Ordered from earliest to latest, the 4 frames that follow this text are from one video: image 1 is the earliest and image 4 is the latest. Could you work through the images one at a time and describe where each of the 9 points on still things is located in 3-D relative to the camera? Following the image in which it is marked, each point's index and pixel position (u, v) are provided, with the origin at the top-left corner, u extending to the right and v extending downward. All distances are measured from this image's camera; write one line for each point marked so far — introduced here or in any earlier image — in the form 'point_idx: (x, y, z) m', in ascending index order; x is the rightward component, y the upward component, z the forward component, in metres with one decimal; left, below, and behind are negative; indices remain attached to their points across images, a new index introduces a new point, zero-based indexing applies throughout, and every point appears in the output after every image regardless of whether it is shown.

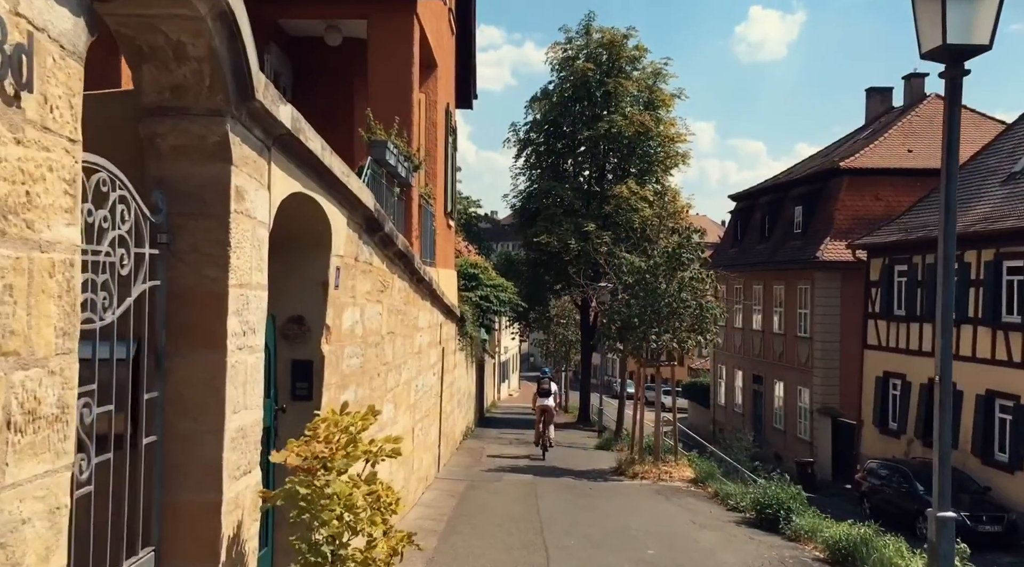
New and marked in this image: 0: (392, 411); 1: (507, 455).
0: (-1.1, -1.1, +8.6) m
1: (-0.1, -3.2, +17.8) m
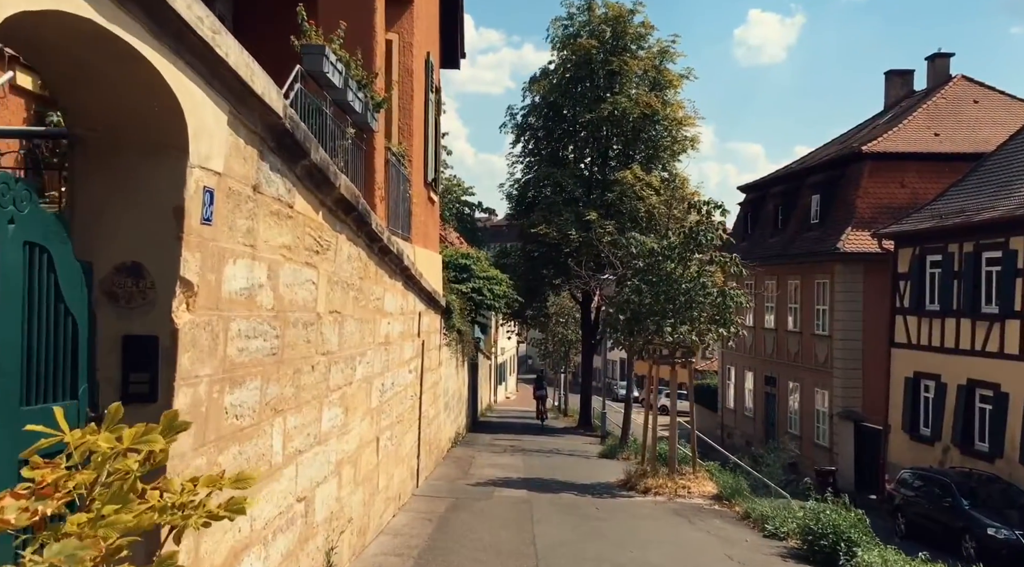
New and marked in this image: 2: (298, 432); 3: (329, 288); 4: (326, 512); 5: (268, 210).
0: (-1.2, -0.9, +6.5) m
1: (-0.2, -3.0, +15.7) m
2: (-1.2, -0.8, +5.3) m
3: (-1.1, 0.0, +5.9) m
4: (-1.2, -1.5, +6.1) m
5: (-1.1, +0.3, +4.3) m
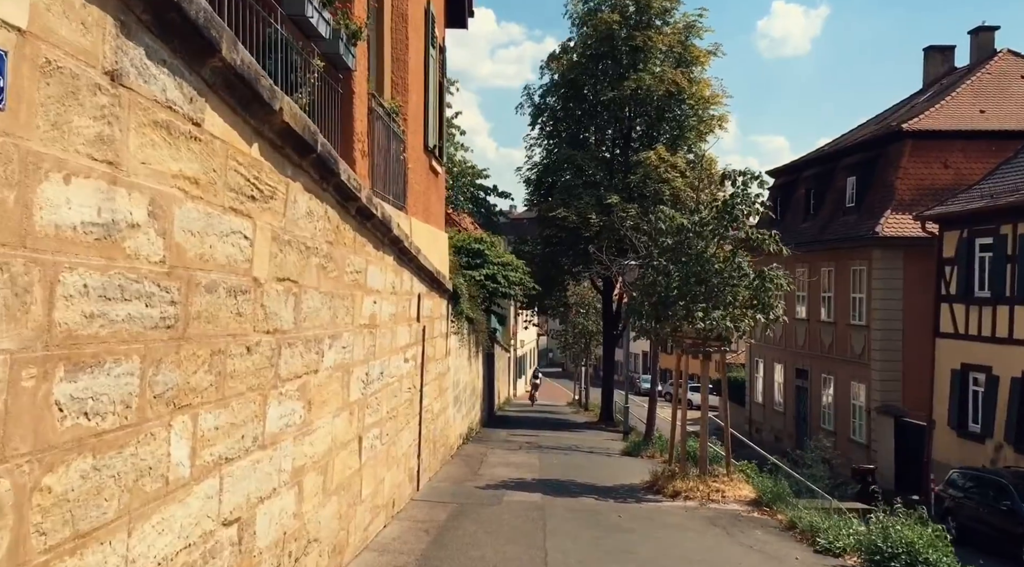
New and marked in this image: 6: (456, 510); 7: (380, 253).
0: (-1.2, -0.7, +5.2) m
1: (0.0, -2.7, +14.4) m
2: (-1.2, -0.6, +4.0) m
3: (-1.1, +0.2, +4.6) m
4: (-1.2, -1.3, +4.8) m
5: (-1.1, +0.5, +3.0) m
6: (-0.6, -2.3, +9.7) m
7: (-1.1, +0.2, +7.6) m
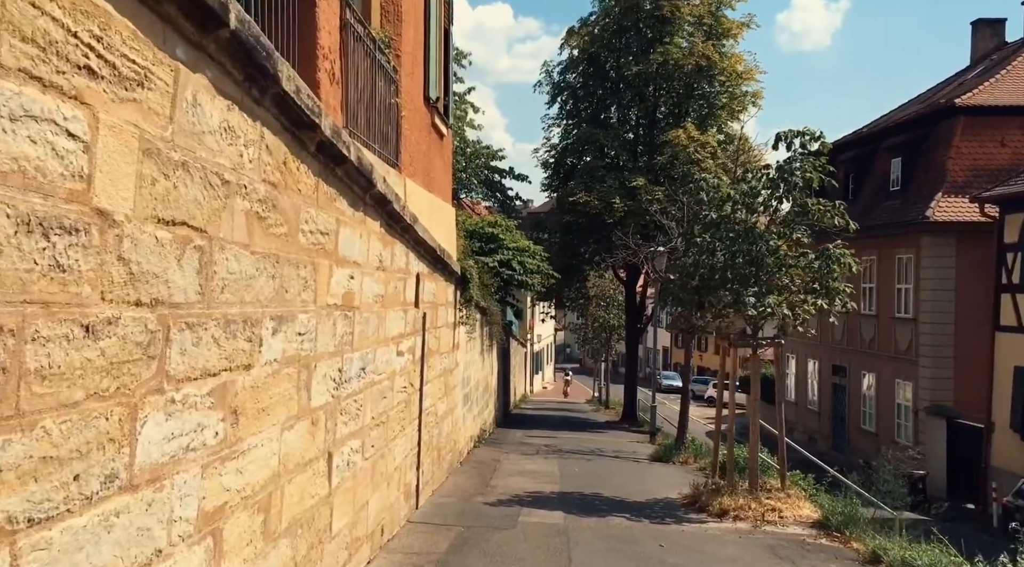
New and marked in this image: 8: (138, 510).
0: (-1.1, -0.5, +3.5) m
1: (+0.2, -2.5, +12.6) m
2: (-1.2, -0.5, +2.2) m
3: (-1.1, +0.3, +2.9) m
4: (-1.1, -1.1, +3.1) m
5: (-1.1, +0.7, +1.2) m
6: (-0.4, -2.1, +7.9) m
7: (-0.9, +0.4, +5.9) m
8: (-1.1, -0.7, +2.9) m
